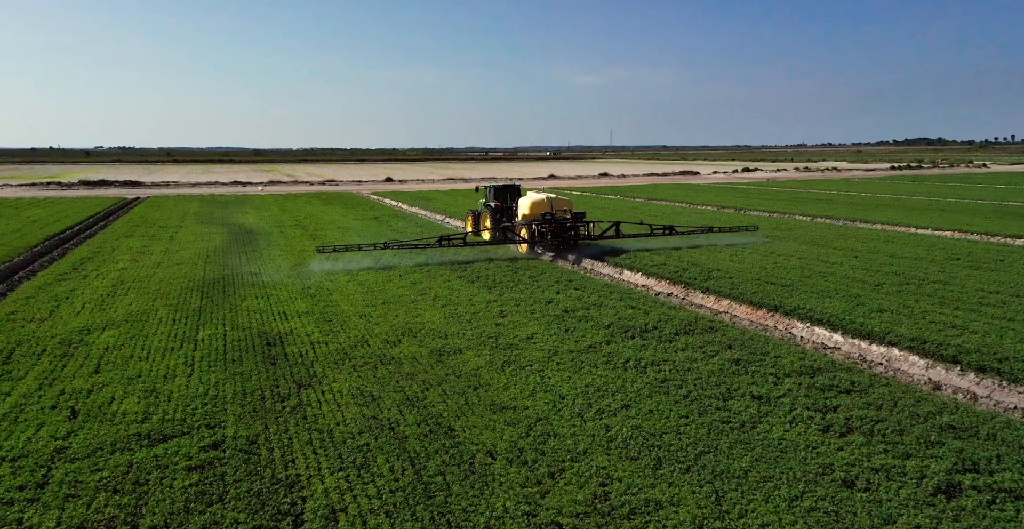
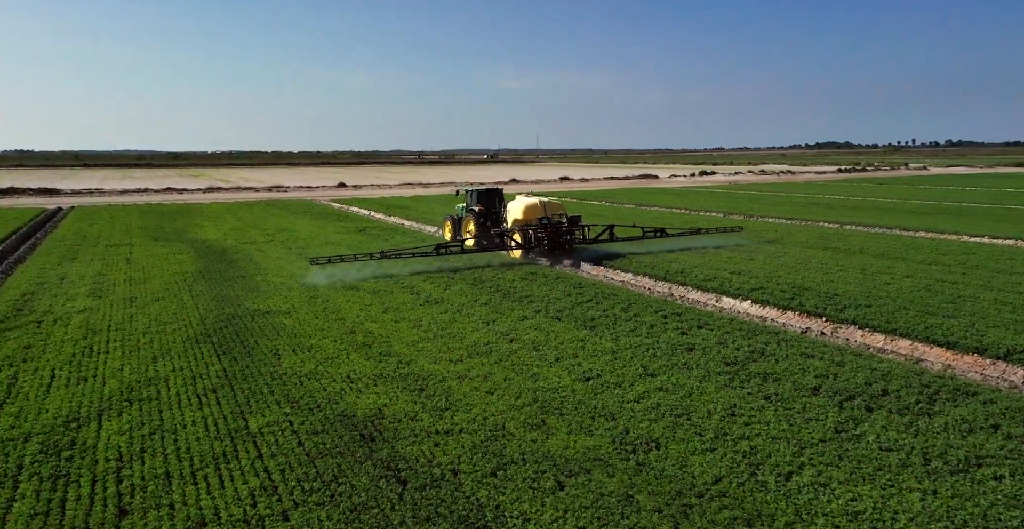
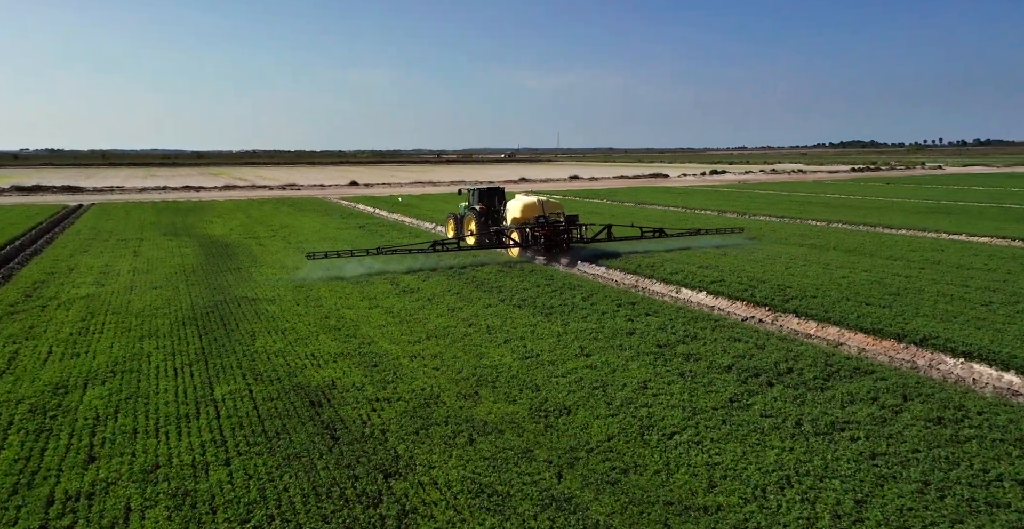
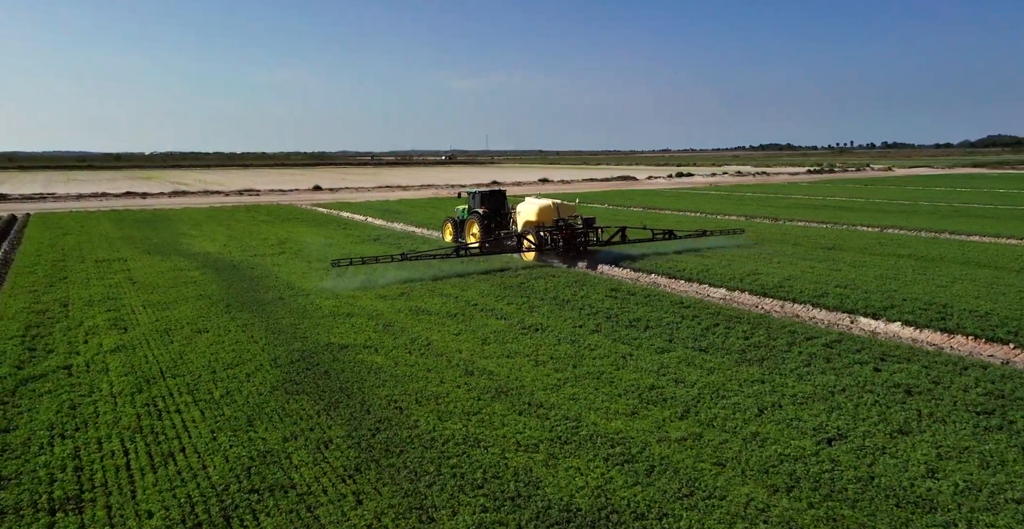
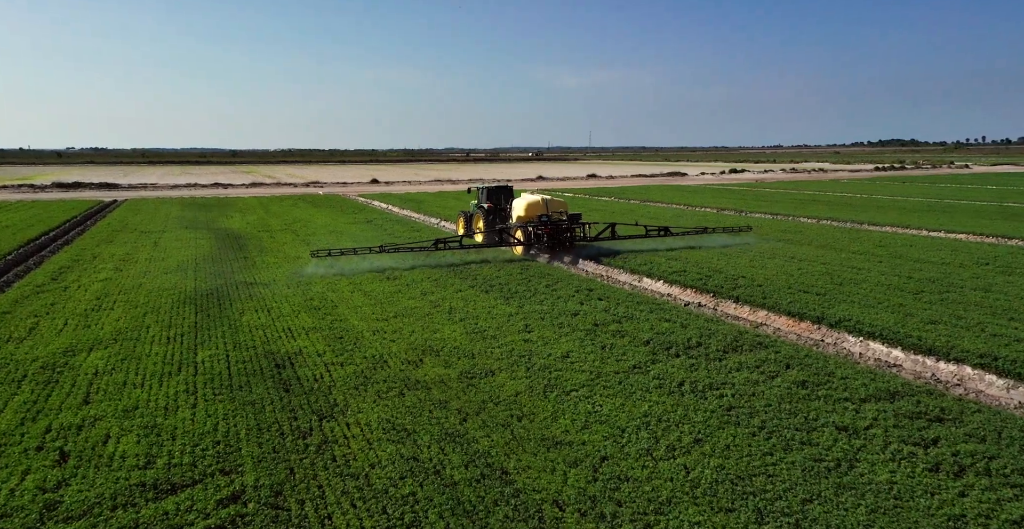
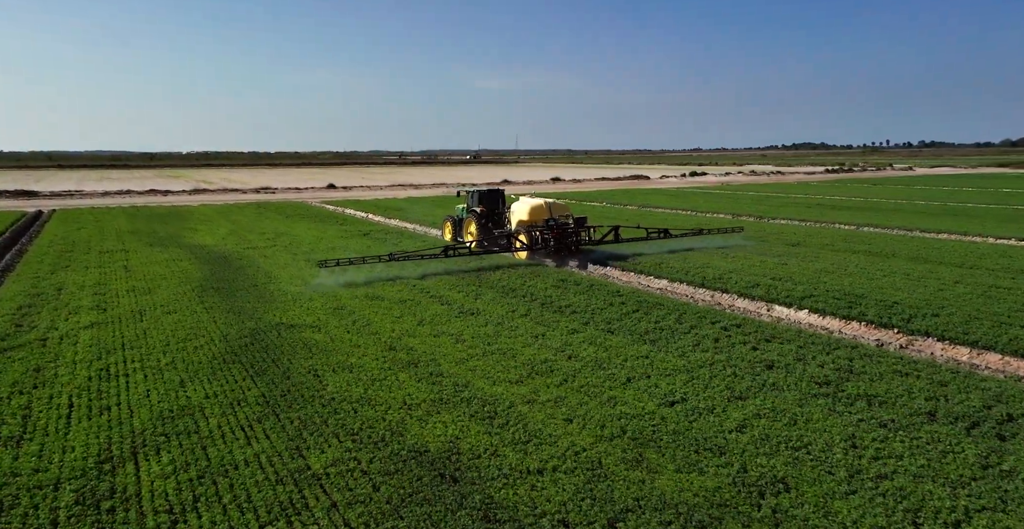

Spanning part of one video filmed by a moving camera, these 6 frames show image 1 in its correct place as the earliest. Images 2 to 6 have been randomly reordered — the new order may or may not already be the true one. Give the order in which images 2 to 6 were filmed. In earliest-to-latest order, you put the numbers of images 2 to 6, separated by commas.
5, 3, 2, 6, 4
